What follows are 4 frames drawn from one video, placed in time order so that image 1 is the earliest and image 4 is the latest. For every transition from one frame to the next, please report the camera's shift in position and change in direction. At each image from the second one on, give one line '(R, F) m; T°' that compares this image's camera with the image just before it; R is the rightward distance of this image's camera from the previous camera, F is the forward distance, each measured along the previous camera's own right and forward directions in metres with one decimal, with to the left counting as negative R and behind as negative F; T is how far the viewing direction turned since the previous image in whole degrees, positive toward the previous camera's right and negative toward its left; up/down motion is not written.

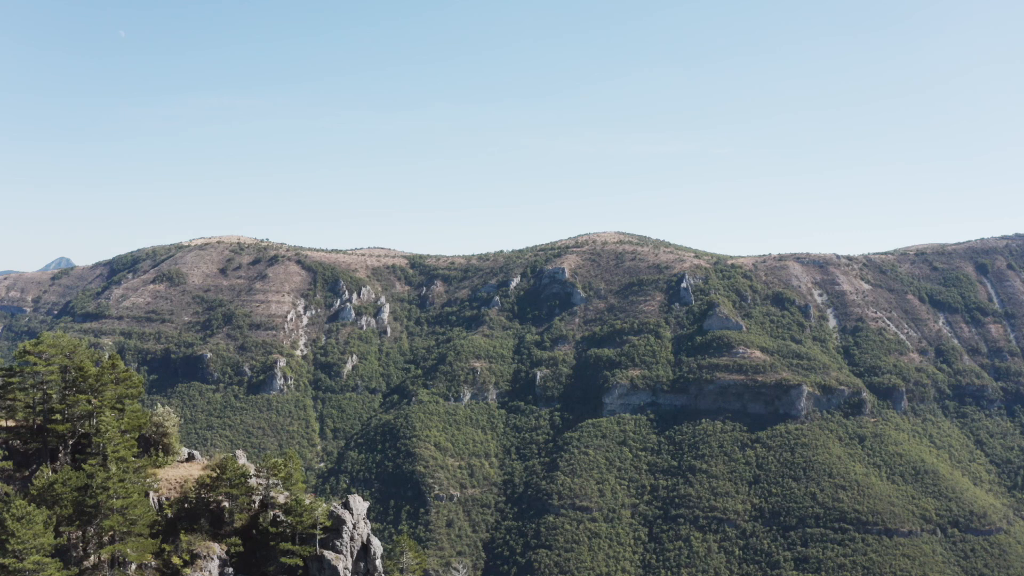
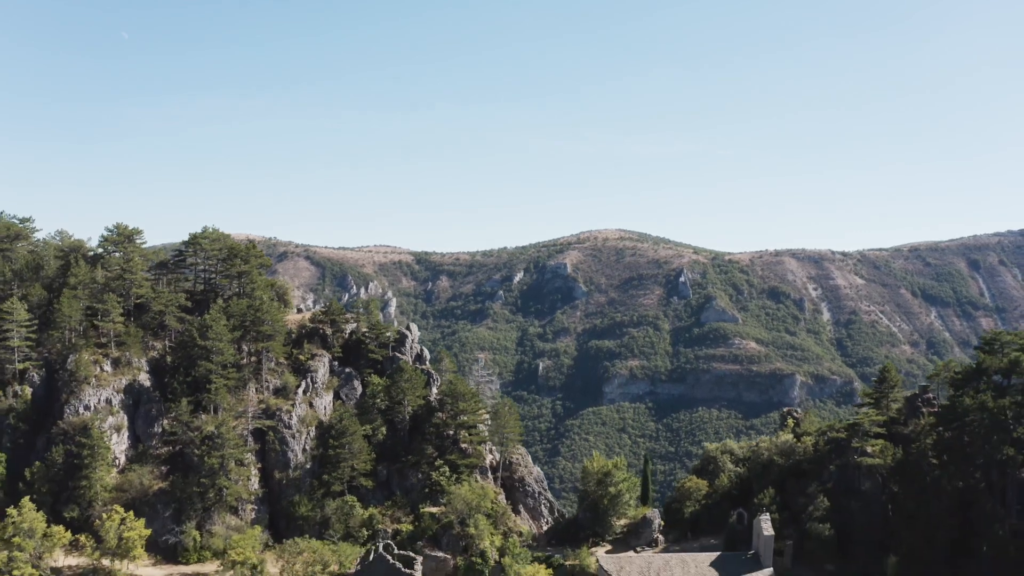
(+0.3, -22.7) m; 0°
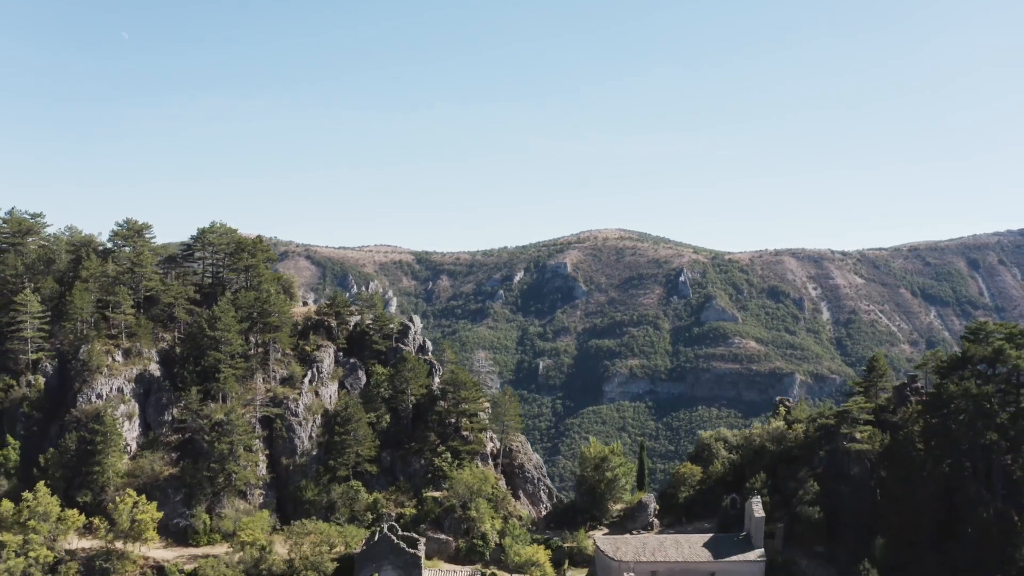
(0.0, -1.7) m; 0°
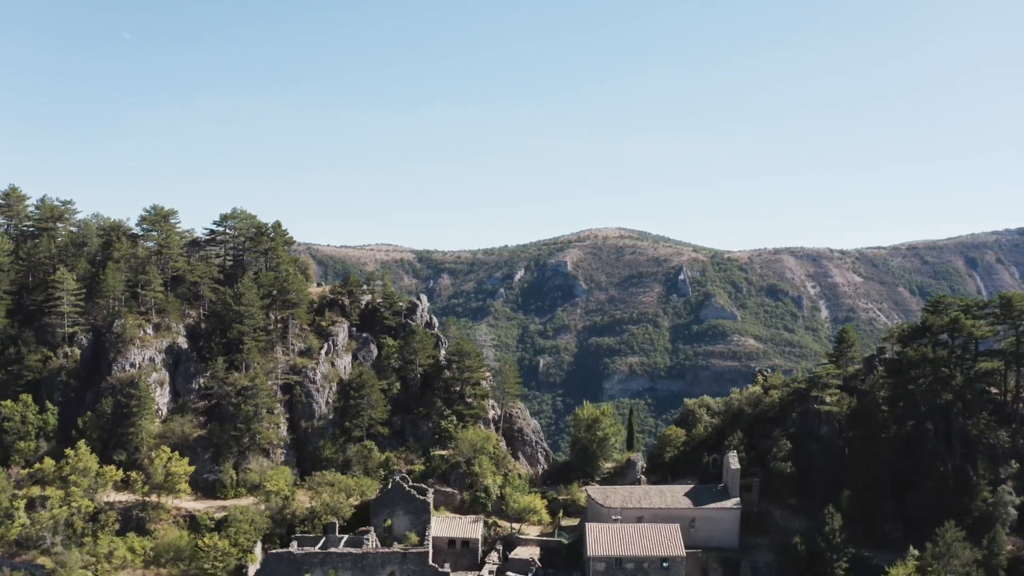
(+0.1, -5.2) m; 0°
